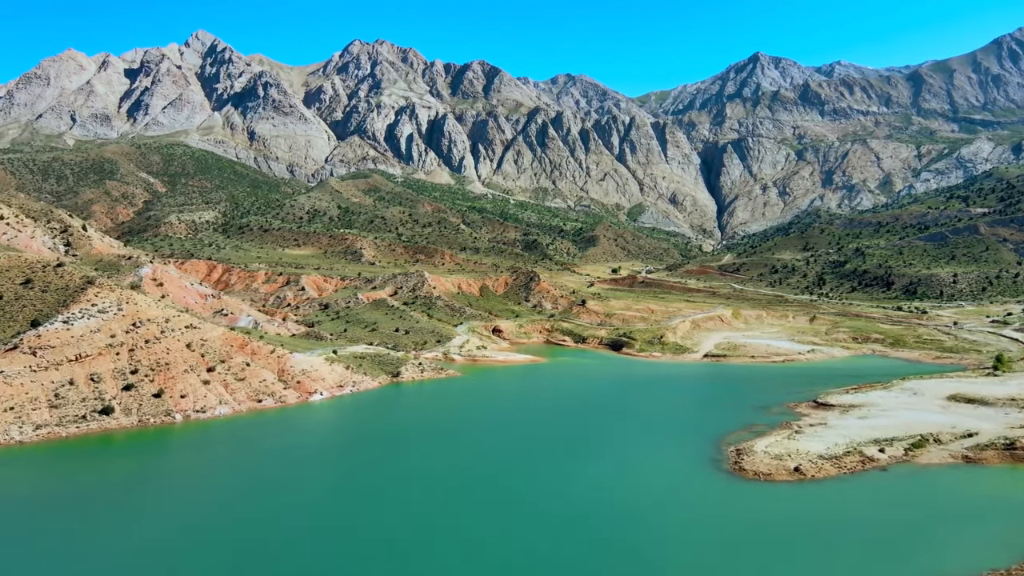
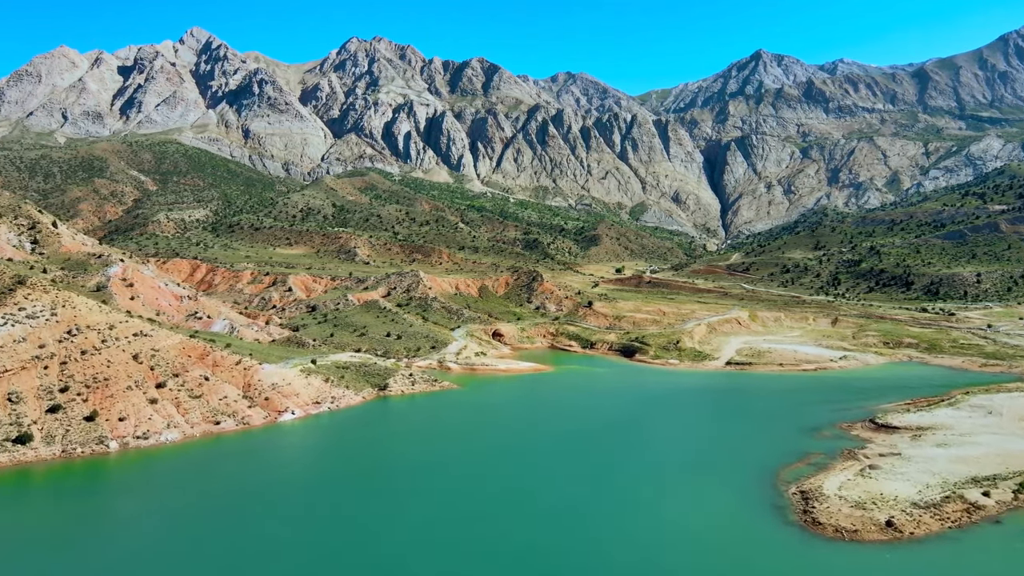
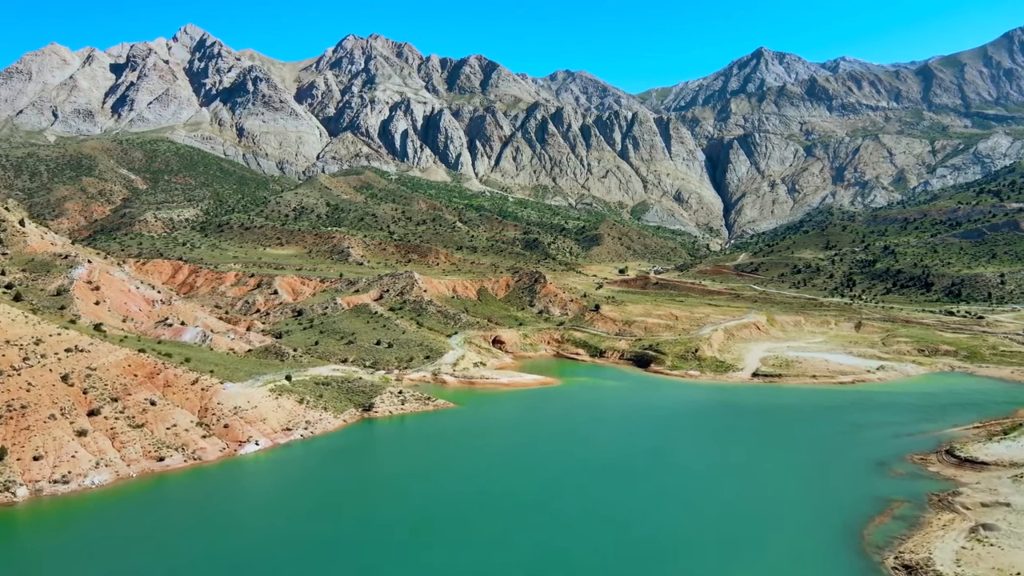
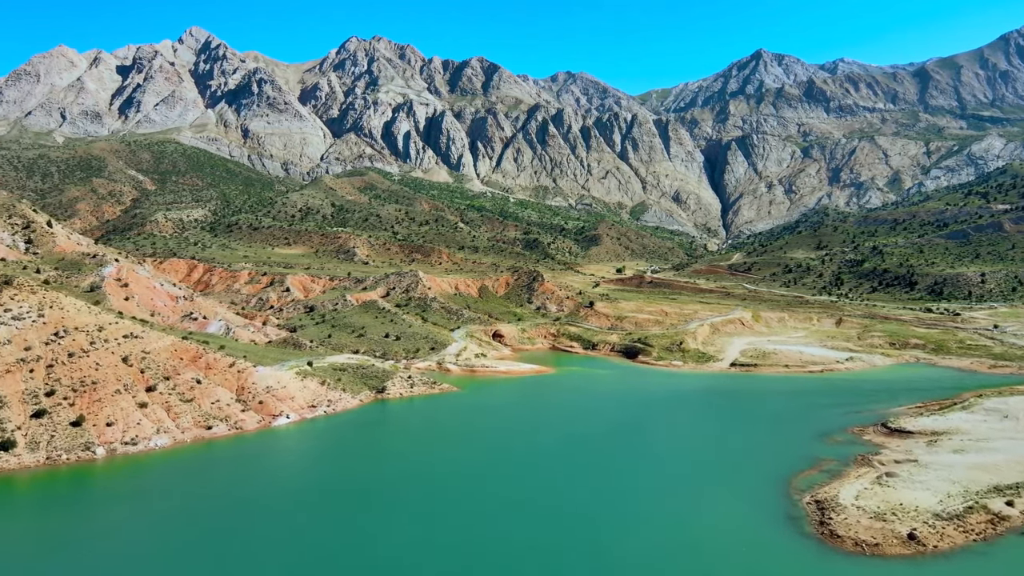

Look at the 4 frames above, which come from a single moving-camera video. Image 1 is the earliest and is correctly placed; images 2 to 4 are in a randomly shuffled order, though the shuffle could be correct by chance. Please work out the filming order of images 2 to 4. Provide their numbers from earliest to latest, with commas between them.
2, 4, 3
